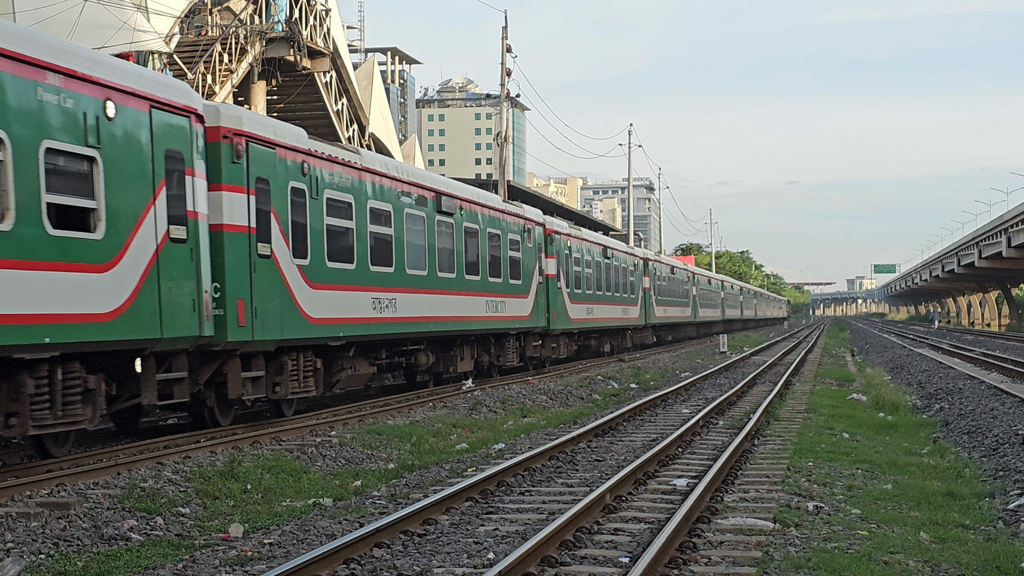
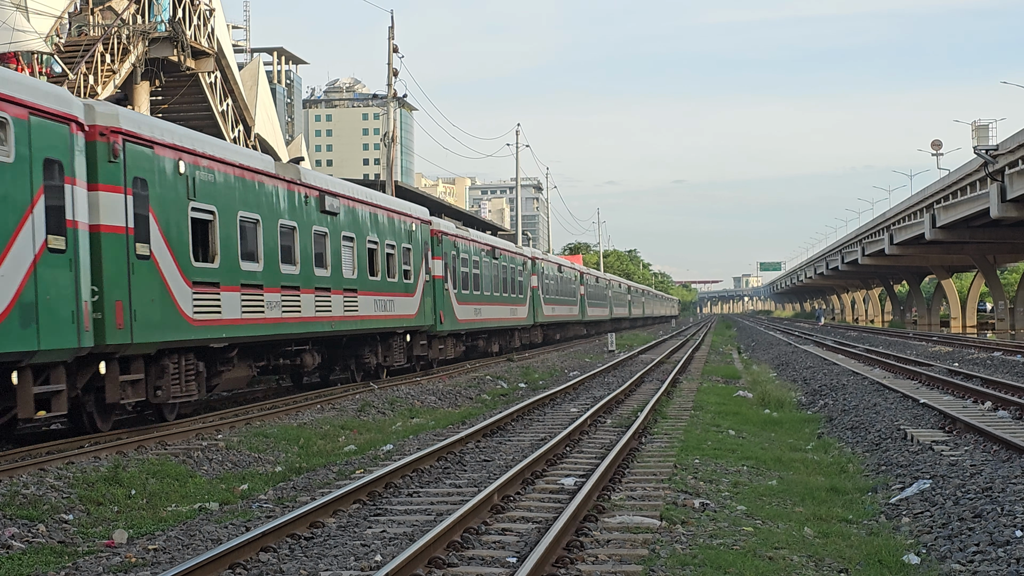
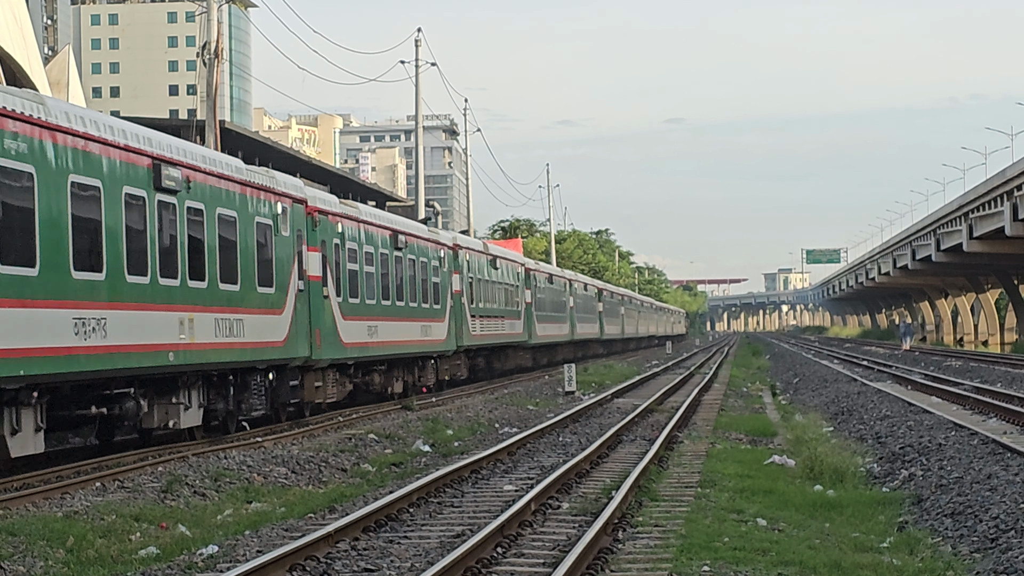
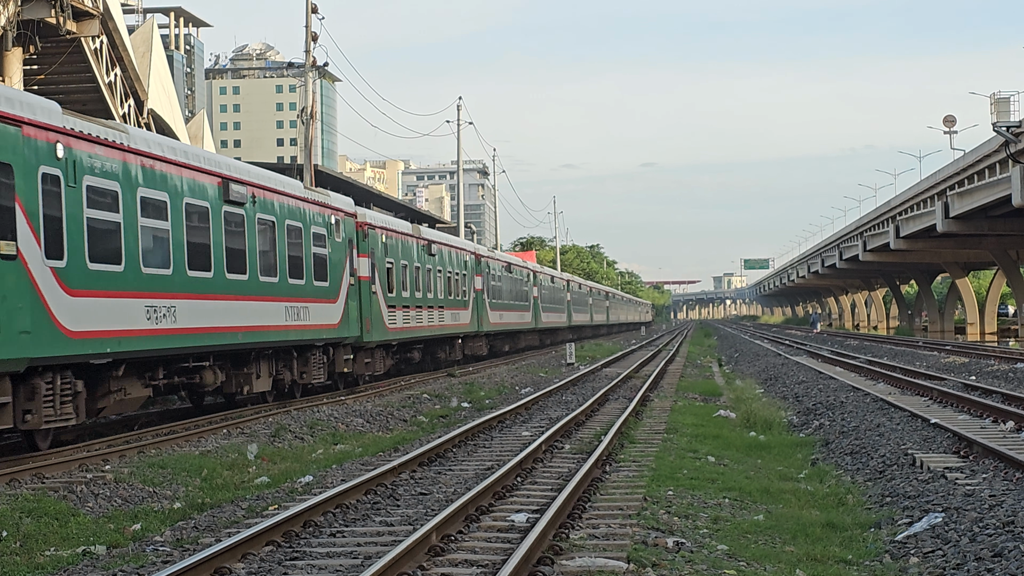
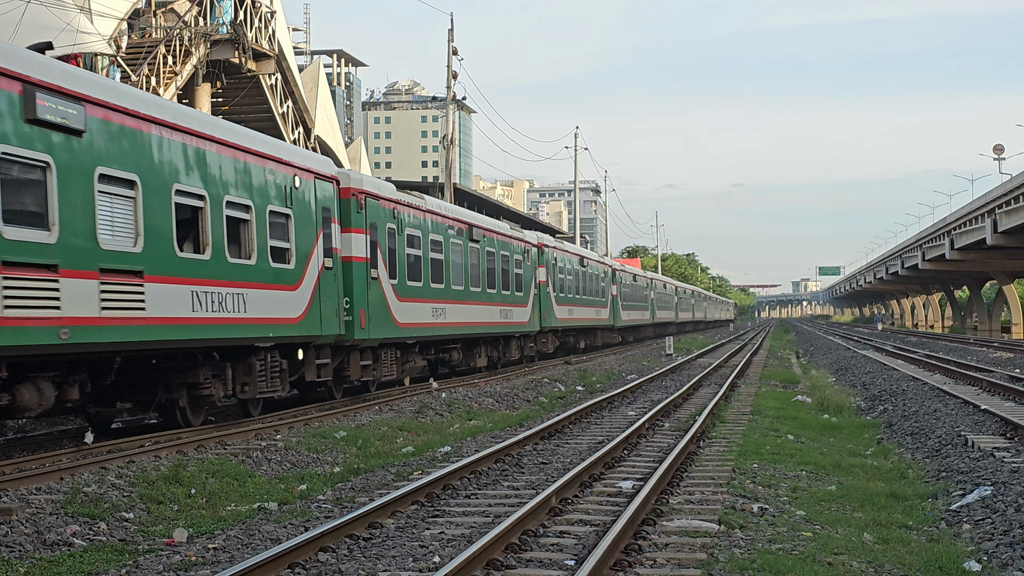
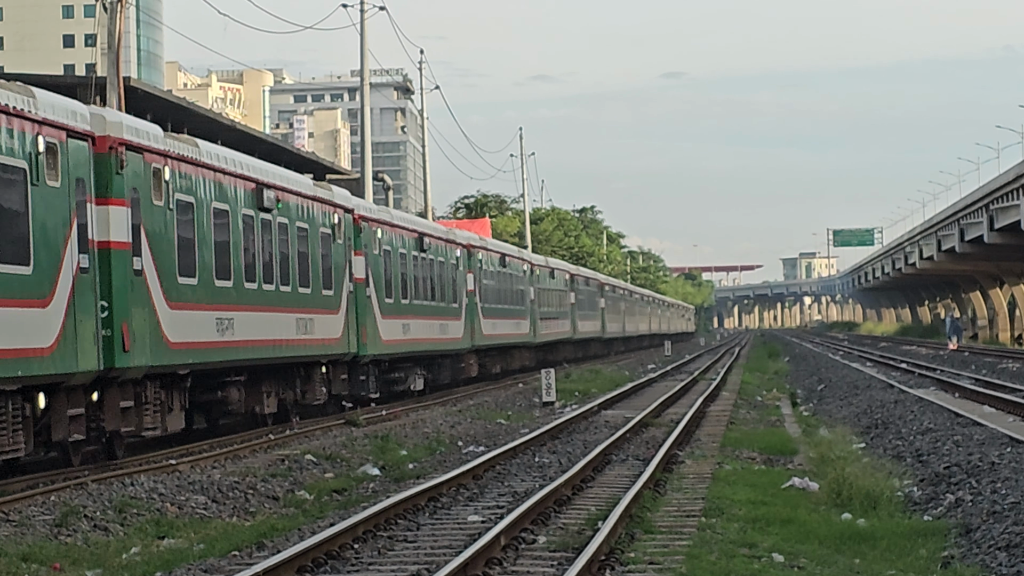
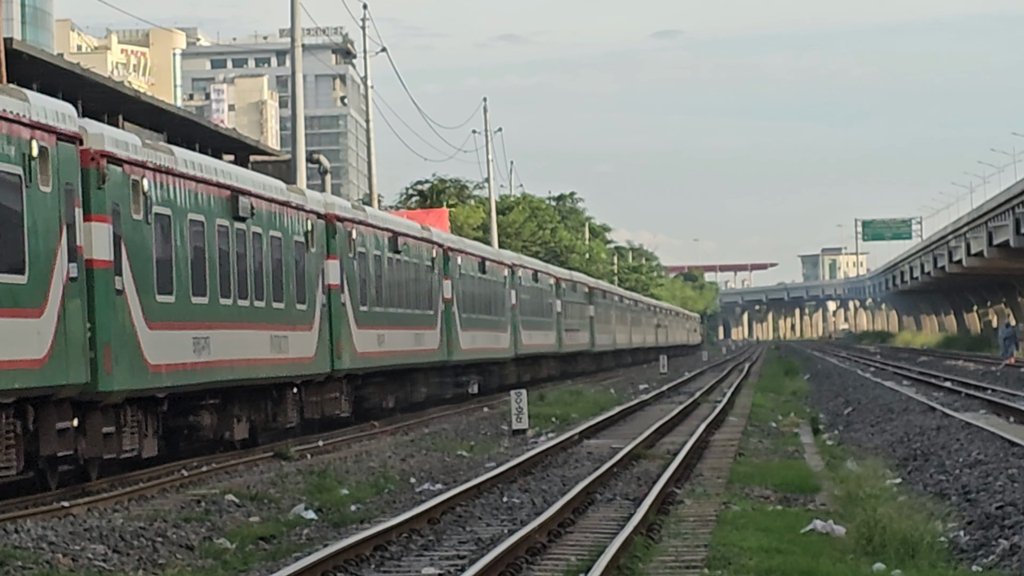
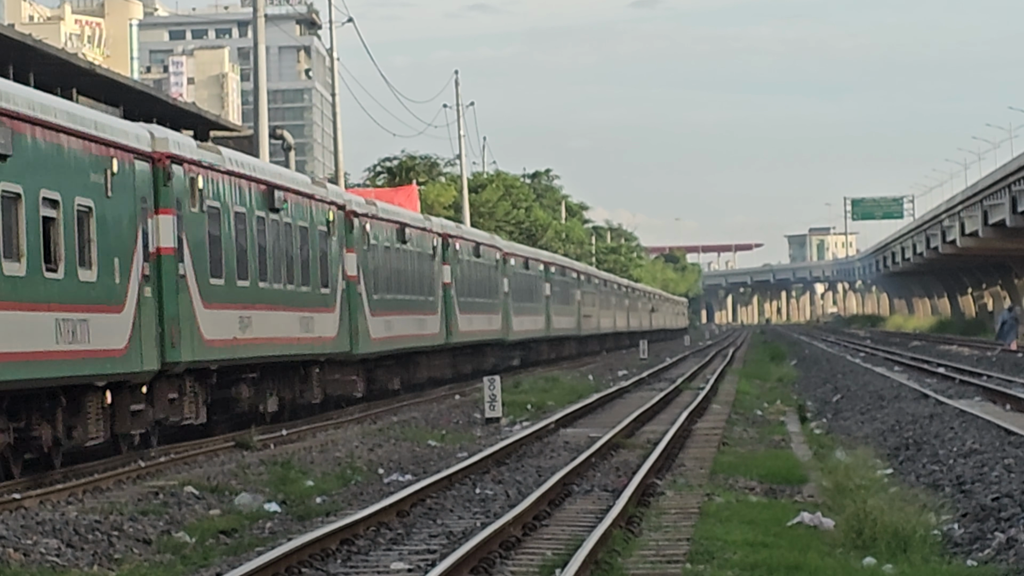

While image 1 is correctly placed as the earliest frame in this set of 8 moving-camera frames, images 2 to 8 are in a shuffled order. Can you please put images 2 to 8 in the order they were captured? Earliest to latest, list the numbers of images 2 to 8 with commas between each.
5, 2, 4, 3, 6, 7, 8
